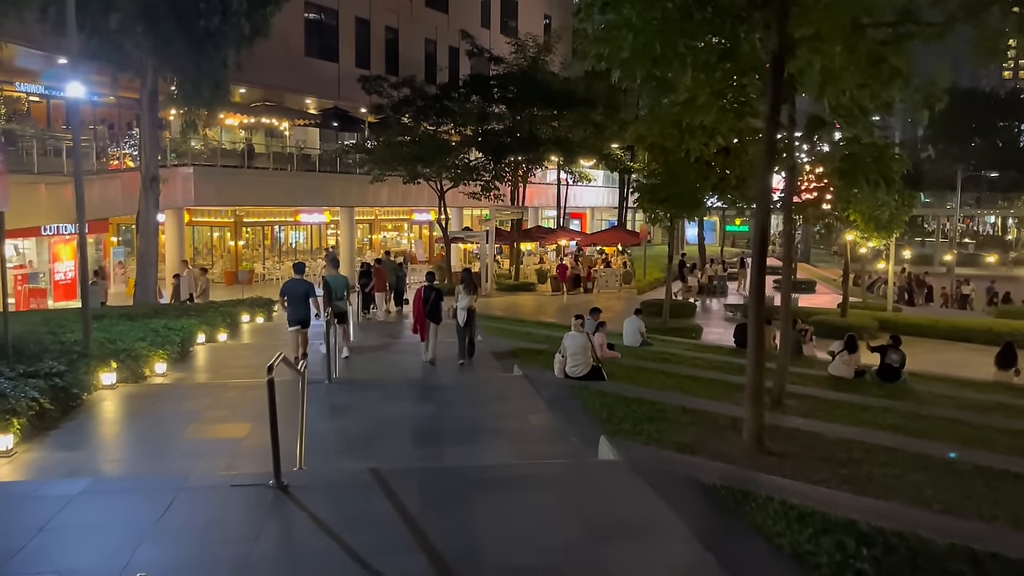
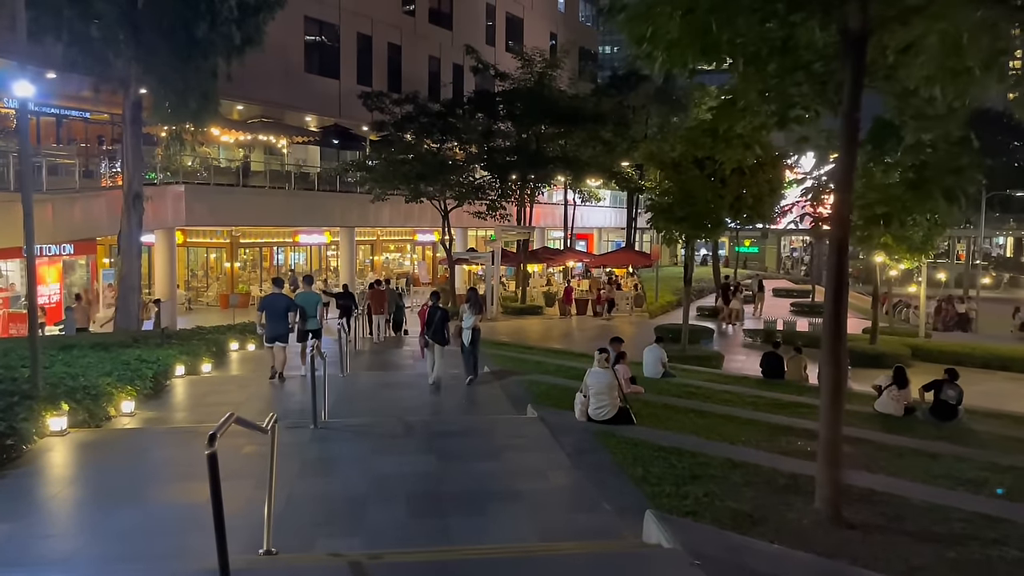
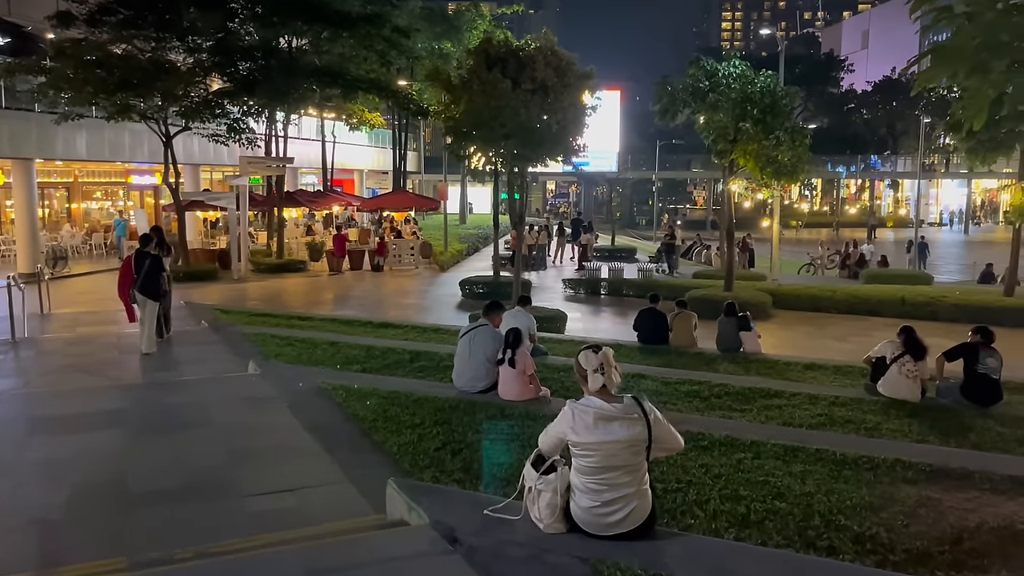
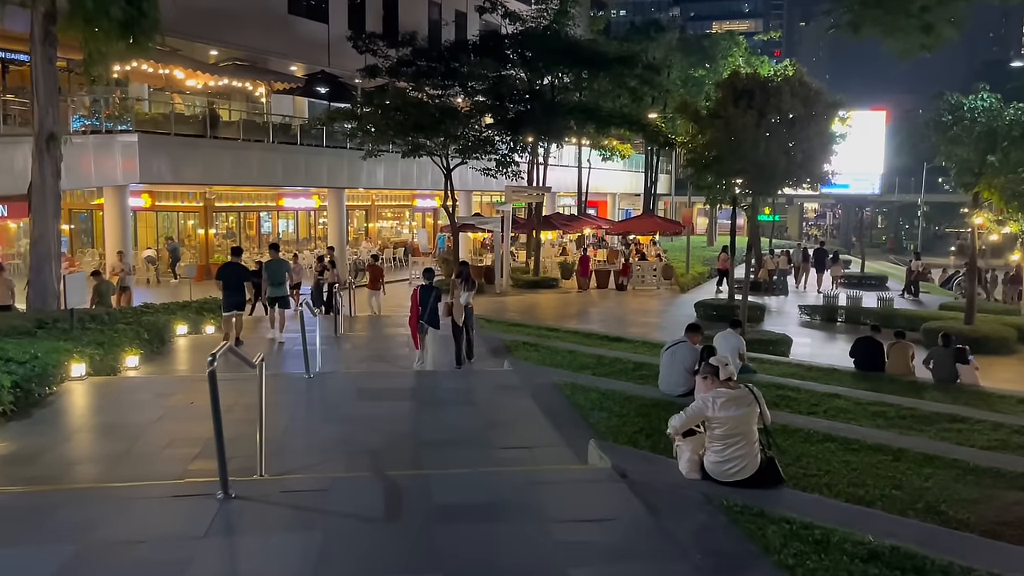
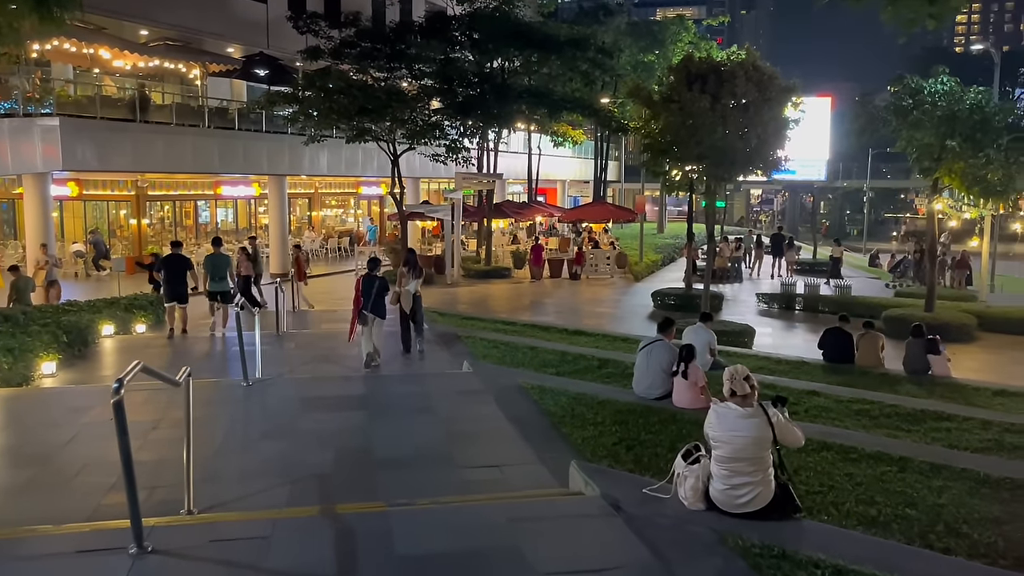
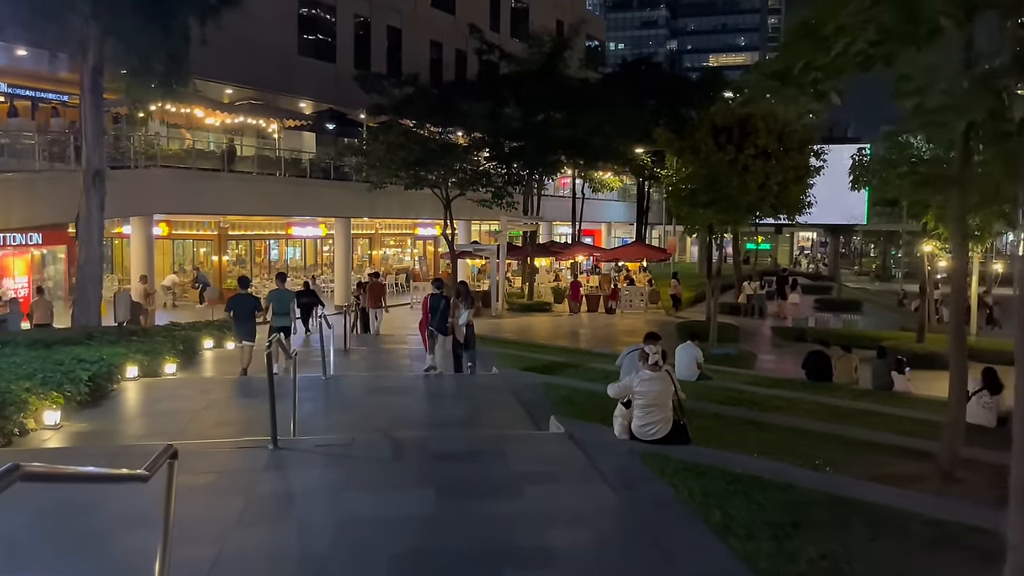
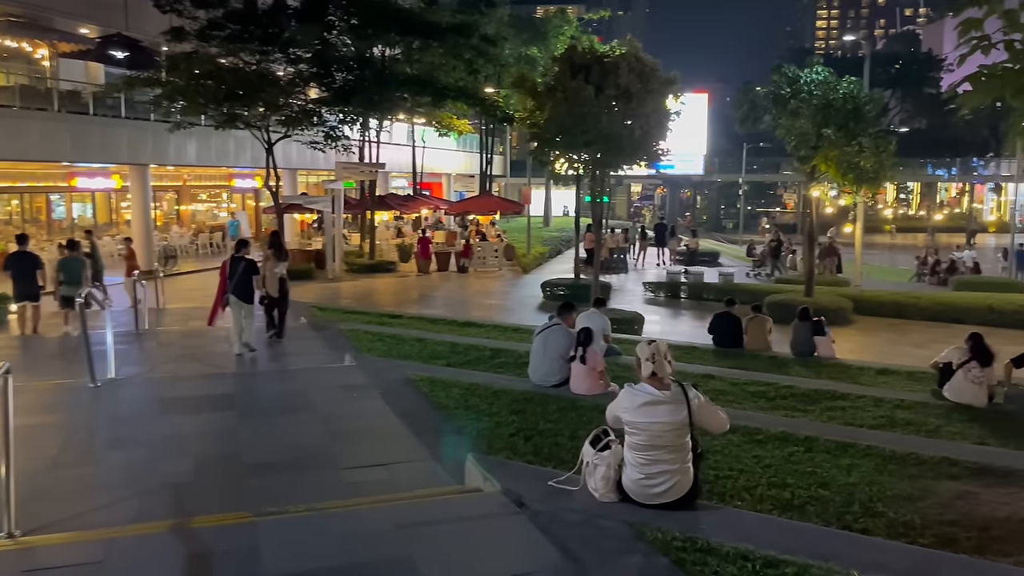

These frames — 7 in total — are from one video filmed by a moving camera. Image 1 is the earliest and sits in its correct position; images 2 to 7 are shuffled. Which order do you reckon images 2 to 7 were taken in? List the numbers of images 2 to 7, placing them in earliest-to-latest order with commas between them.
2, 6, 4, 5, 7, 3
